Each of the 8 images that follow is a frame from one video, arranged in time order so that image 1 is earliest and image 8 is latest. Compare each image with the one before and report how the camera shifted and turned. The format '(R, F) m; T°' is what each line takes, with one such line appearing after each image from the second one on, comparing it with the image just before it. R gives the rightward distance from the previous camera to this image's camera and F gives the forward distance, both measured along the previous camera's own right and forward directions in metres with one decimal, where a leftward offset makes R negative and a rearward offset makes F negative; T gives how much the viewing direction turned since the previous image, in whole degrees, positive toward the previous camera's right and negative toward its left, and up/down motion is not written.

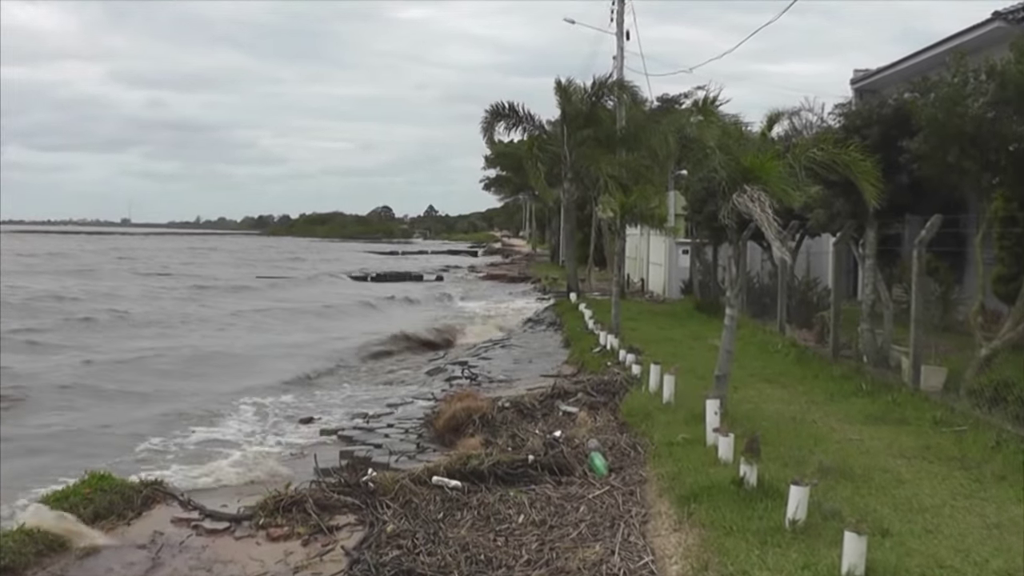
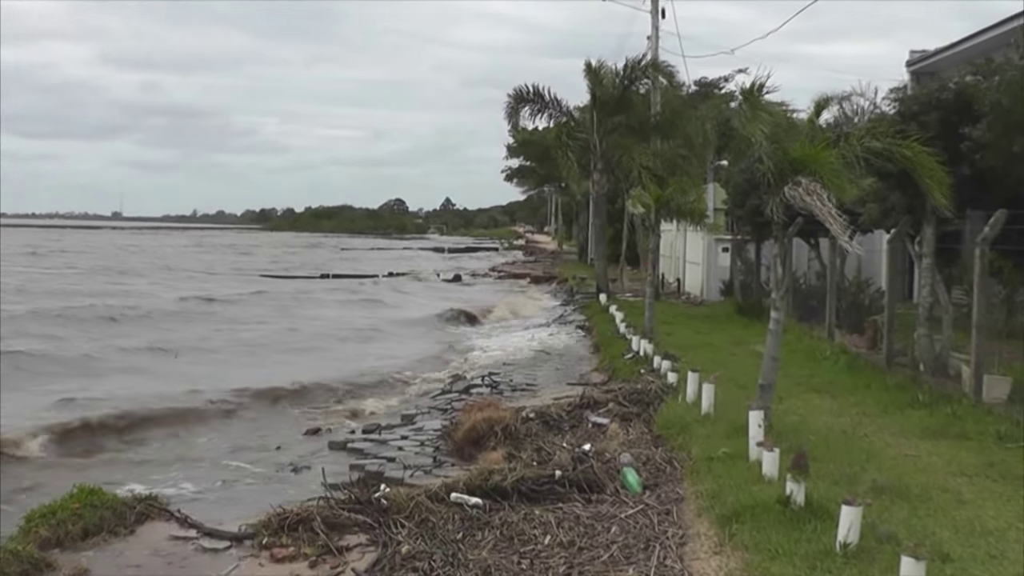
(+0.1, +1.3) m; -2°
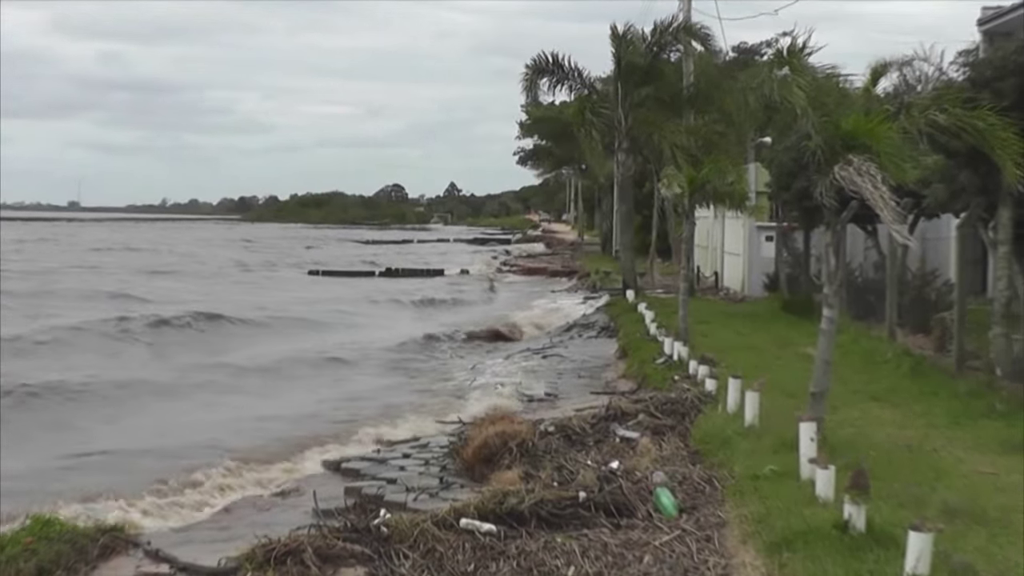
(+0.1, +1.9) m; -1°
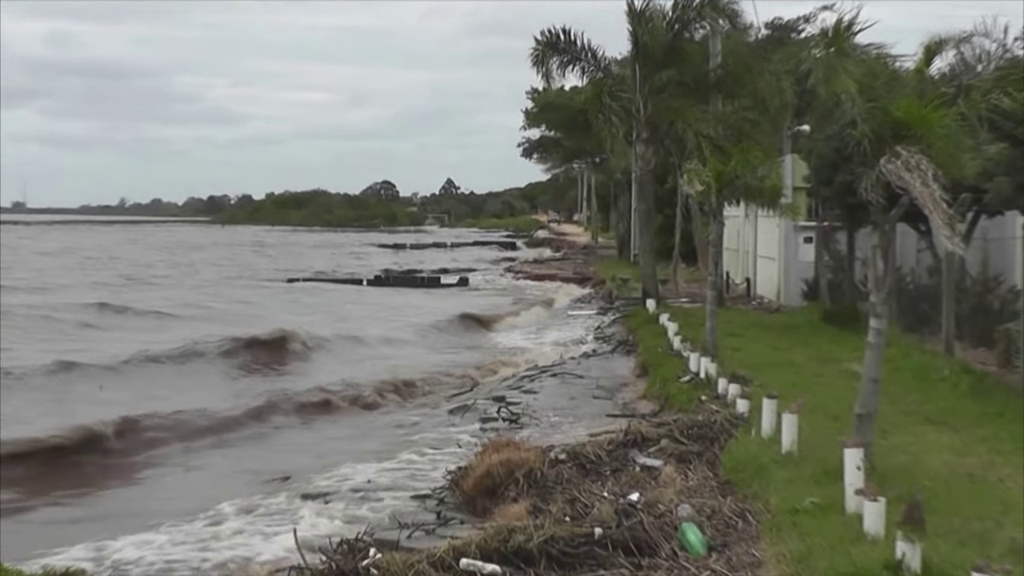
(+0.2, +1.5) m; -1°
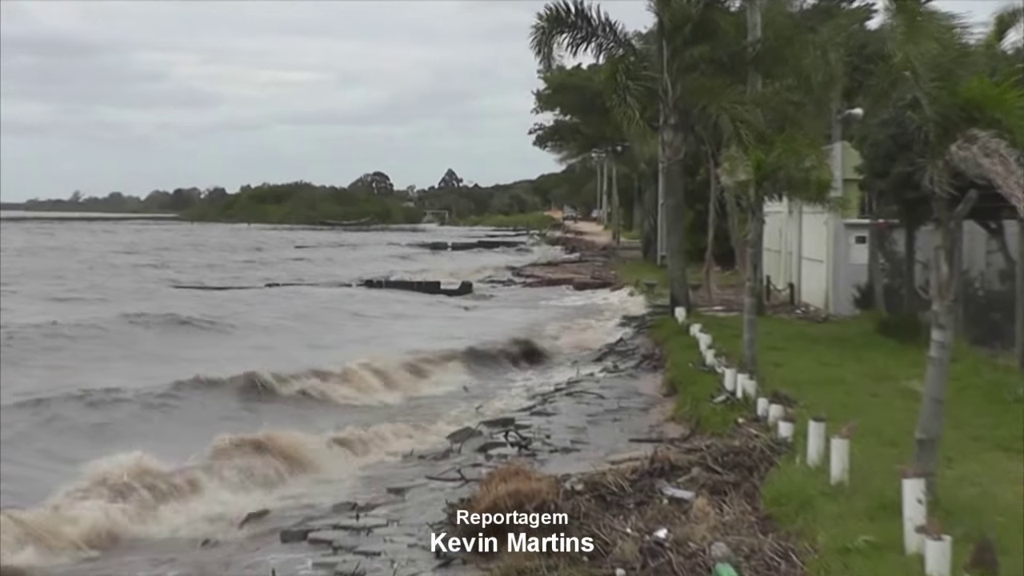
(+0.1, +1.5) m; -1°
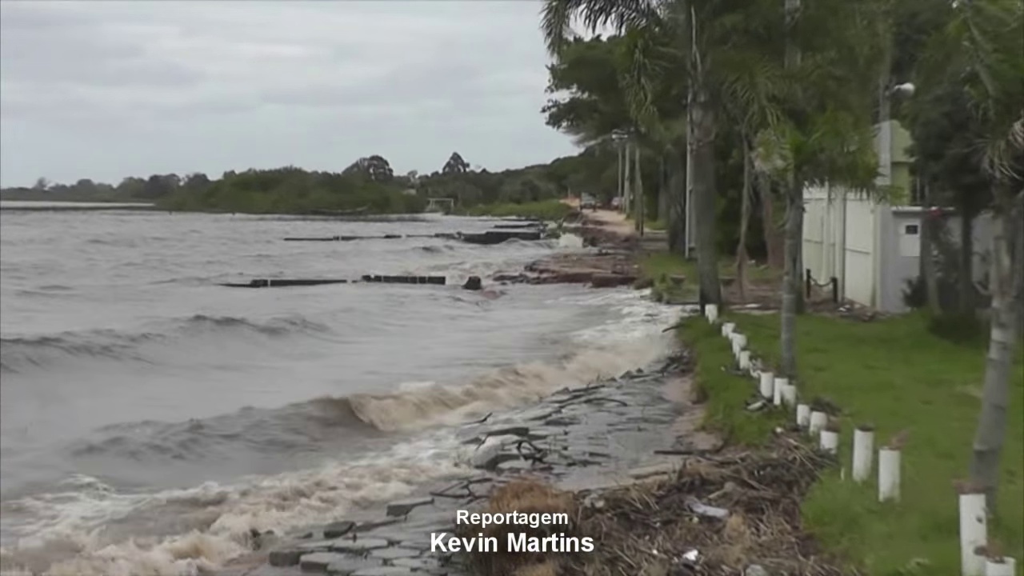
(0.0, +1.0) m; -1°
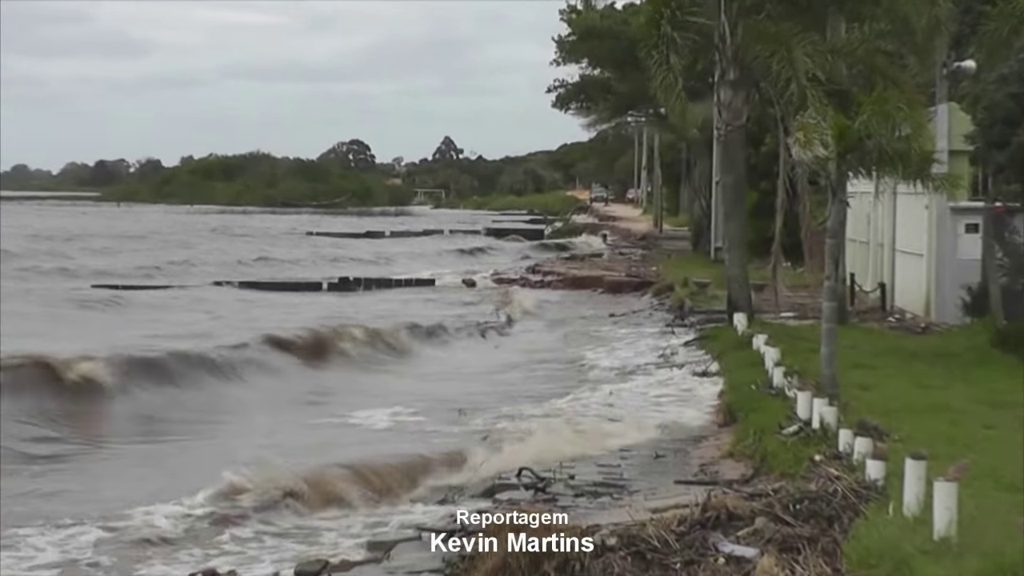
(+0.1, +1.2) m; -1°
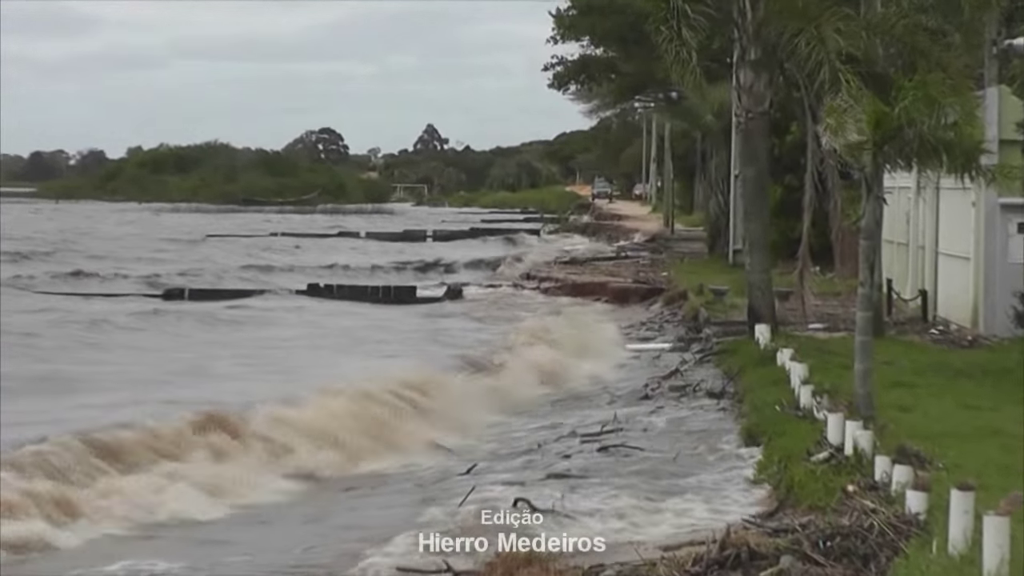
(+0.1, +1.0) m; 0°
